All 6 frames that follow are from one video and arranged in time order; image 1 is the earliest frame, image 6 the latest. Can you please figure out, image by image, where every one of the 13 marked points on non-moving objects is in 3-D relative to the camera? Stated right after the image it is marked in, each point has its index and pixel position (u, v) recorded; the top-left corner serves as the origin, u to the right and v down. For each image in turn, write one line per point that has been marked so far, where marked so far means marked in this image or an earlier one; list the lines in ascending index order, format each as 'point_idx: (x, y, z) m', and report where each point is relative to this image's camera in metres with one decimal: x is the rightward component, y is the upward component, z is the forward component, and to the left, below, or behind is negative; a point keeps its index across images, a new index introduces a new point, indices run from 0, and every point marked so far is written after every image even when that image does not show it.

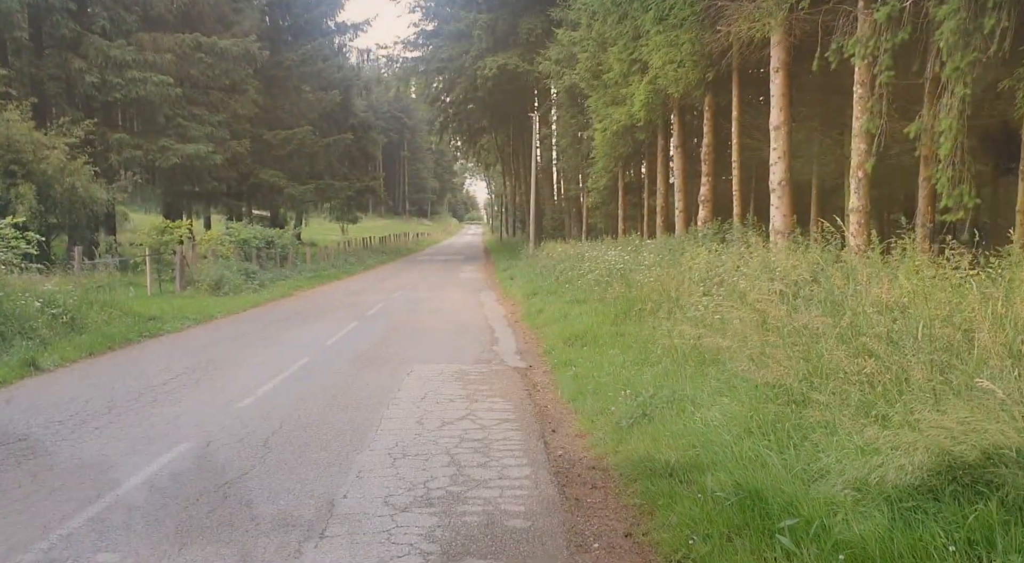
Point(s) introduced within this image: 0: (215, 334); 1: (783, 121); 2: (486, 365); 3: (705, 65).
0: (-5.3, -0.9, +15.0) m
1: (+4.9, +2.9, +15.1) m
2: (-0.4, -1.1, +11.3) m
3: (+4.2, +4.6, +17.8) m
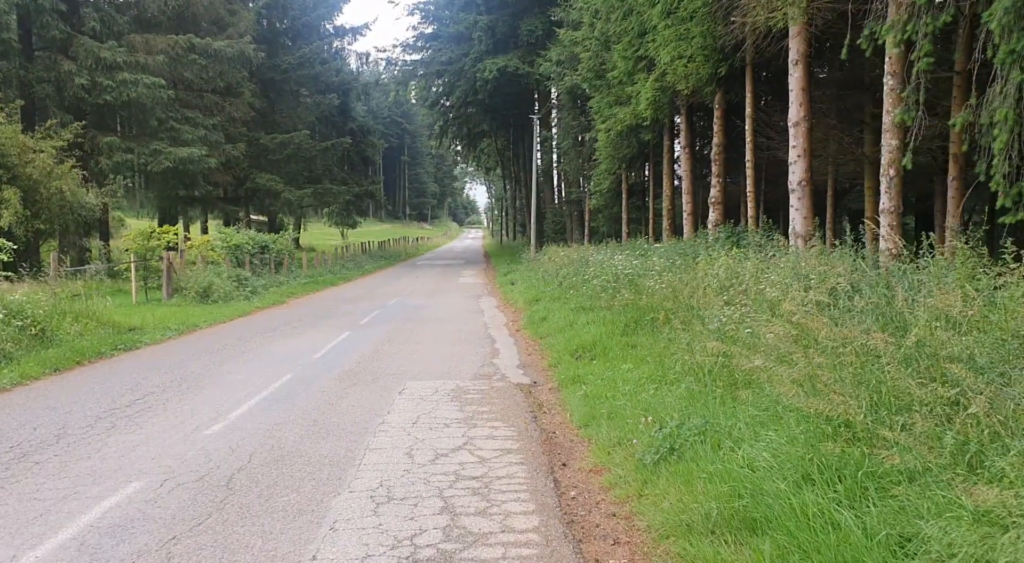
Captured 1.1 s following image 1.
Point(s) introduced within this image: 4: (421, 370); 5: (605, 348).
0: (-5.3, -1.1, +14.0) m
1: (+4.9, +2.8, +14.1) m
2: (-0.3, -1.2, +10.3) m
3: (+4.2, +4.5, +16.8) m
4: (-1.2, -1.2, +11.0) m
5: (+1.3, -0.9, +11.5) m
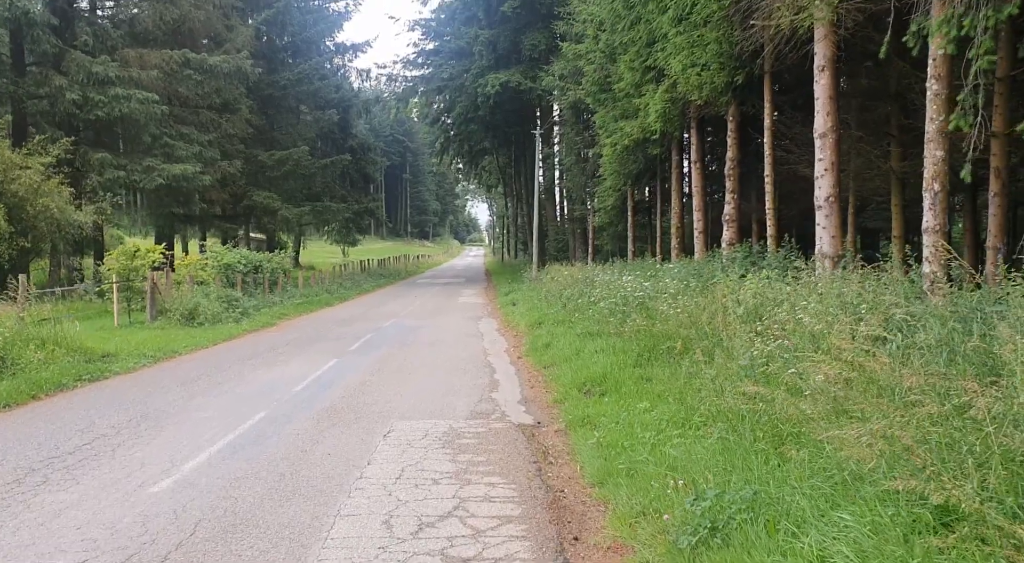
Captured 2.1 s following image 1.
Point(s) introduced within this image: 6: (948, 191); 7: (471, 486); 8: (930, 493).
0: (-5.3, -1.5, +12.8) m
1: (+5.0, +2.4, +13.0) m
2: (-0.3, -1.5, +9.1) m
3: (+4.2, +4.1, +15.7) m
4: (-1.2, -1.5, +9.8) m
5: (+1.3, -1.3, +10.3) m
6: (+5.3, +1.1, +10.1) m
7: (-0.3, -1.6, +6.6) m
8: (+2.0, -1.0, +4.1) m
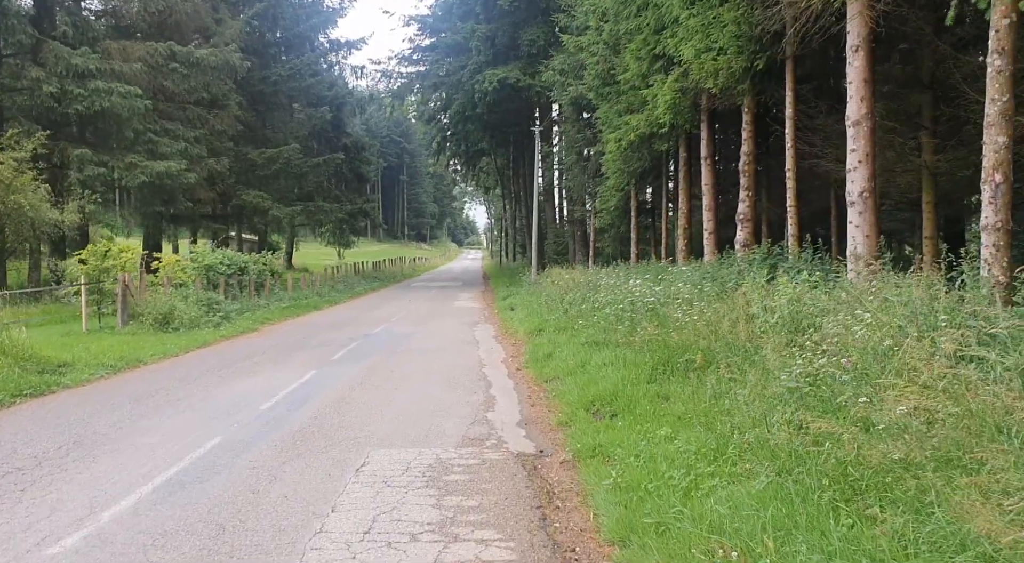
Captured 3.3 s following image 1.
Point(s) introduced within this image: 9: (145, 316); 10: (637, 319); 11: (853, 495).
0: (-5.3, -1.5, +11.4) m
1: (+4.9, +2.3, +11.6) m
2: (-0.3, -1.6, +7.7) m
3: (+4.2, +4.0, +14.4) m
4: (-1.2, -1.5, +8.4) m
5: (+1.3, -1.3, +8.9) m
6: (+5.3, +1.0, +8.7) m
7: (-0.3, -1.6, +5.2) m
8: (+2.0, -1.1, +2.7) m
9: (-8.8, -0.8, +19.9) m
10: (+2.0, -0.6, +13.2) m
11: (+2.0, -1.2, +4.7) m
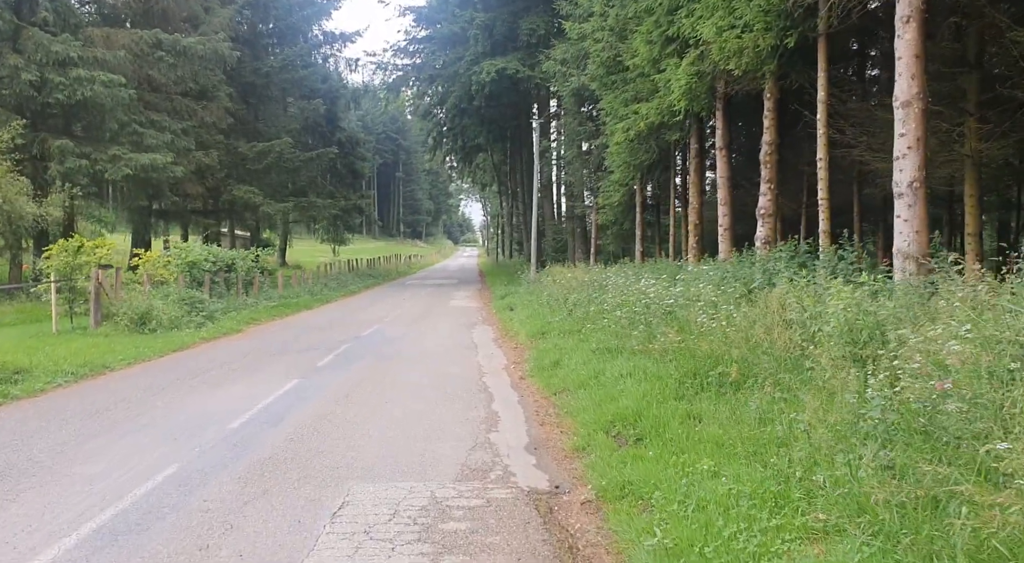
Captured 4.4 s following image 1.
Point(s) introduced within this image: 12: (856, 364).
0: (-5.3, -1.5, +10.1) m
1: (+5.0, +2.3, +10.4) m
2: (-0.3, -1.6, +6.4) m
3: (+4.3, +4.0, +13.1) m
4: (-1.1, -1.5, +7.1) m
5: (+1.4, -1.3, +7.6) m
6: (+5.4, +1.0, +7.5) m
7: (-0.2, -1.7, +3.9) m
8: (+2.1, -1.1, +1.5) m
9: (-8.8, -0.8, +18.5) m
10: (+2.0, -0.6, +11.9) m
11: (+2.1, -1.3, +3.5) m
12: (+2.8, -0.6, +6.8) m
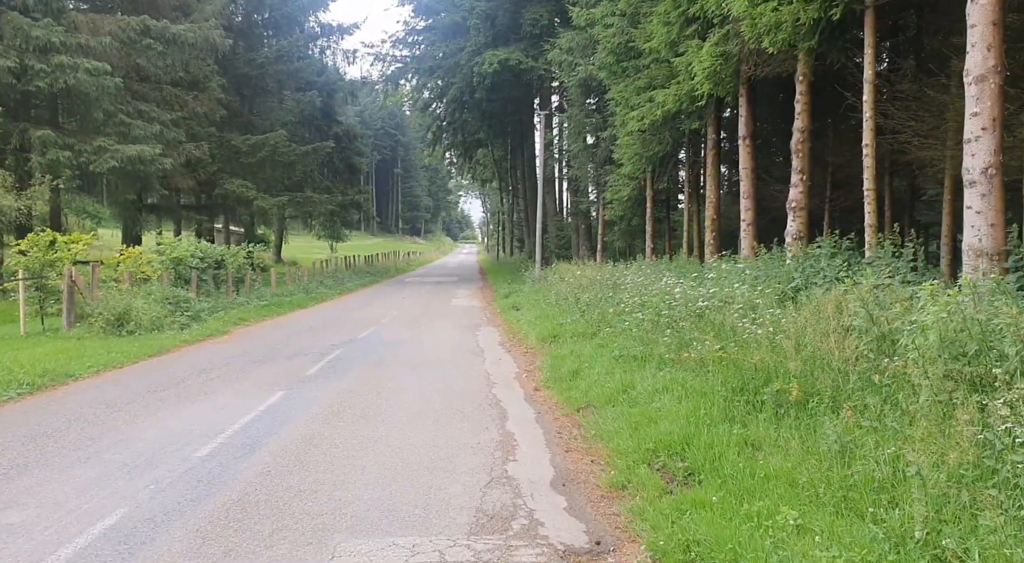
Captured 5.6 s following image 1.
0: (-5.1, -1.5, +8.7) m
1: (+5.2, +2.3, +9.0) m
2: (-0.1, -1.6, +5.1) m
3: (+4.4, +4.0, +11.7) m
4: (-0.9, -1.5, +5.8) m
5: (+1.5, -1.3, +6.3) m
6: (+5.5, +1.0, +6.1) m
7: (-0.1, -1.7, +2.6) m
8: (+2.3, -1.1, +0.1) m
9: (-8.6, -0.7, +17.2) m
10: (+2.2, -0.6, +10.6) m
11: (+2.2, -1.3, +2.1) m
12: (+3.0, -0.6, +5.4) m
